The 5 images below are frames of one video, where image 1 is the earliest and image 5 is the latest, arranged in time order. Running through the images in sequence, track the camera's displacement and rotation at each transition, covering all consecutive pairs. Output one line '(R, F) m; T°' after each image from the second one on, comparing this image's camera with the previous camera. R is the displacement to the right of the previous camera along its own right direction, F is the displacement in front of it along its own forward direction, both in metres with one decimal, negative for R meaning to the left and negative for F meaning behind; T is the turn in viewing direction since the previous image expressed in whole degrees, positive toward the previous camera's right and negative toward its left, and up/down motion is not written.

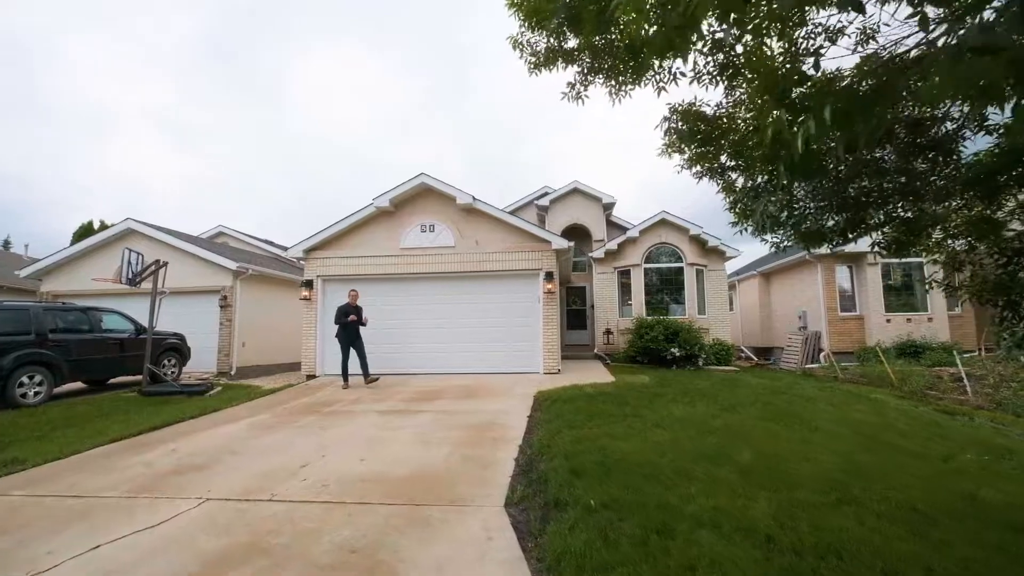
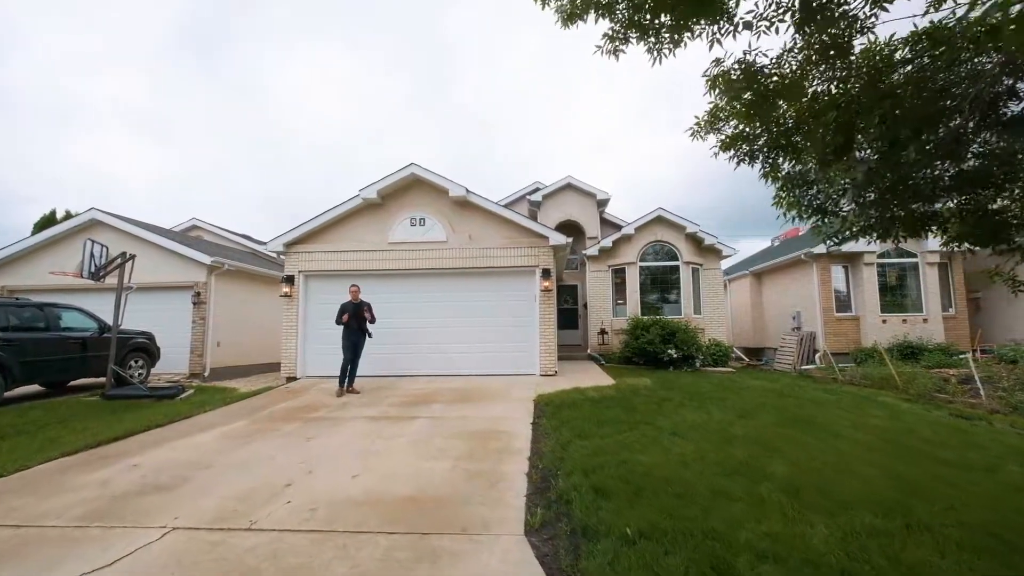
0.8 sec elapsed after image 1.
(-0.2, +0.5) m; +2°
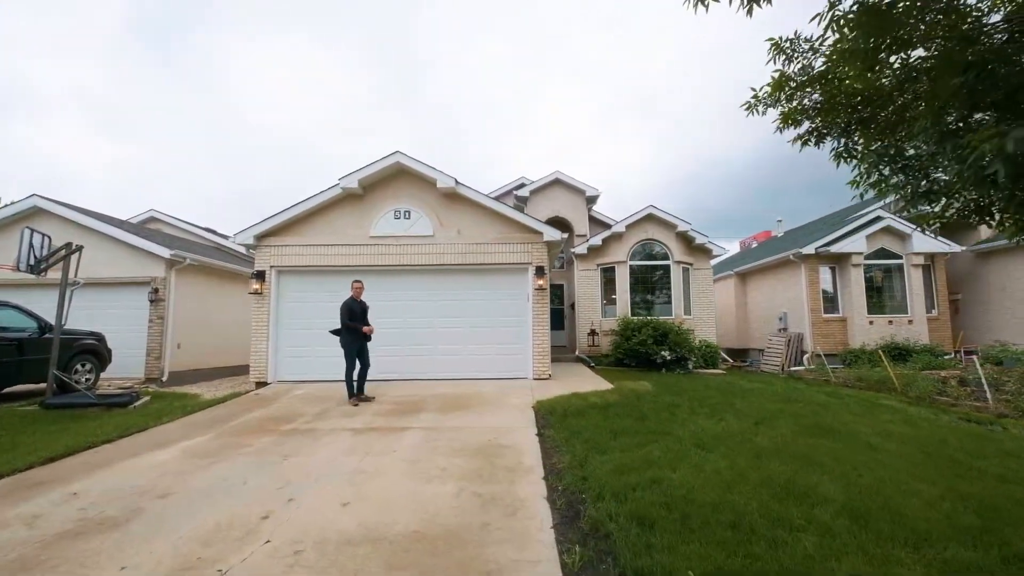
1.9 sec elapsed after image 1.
(-0.3, +0.5) m; +3°
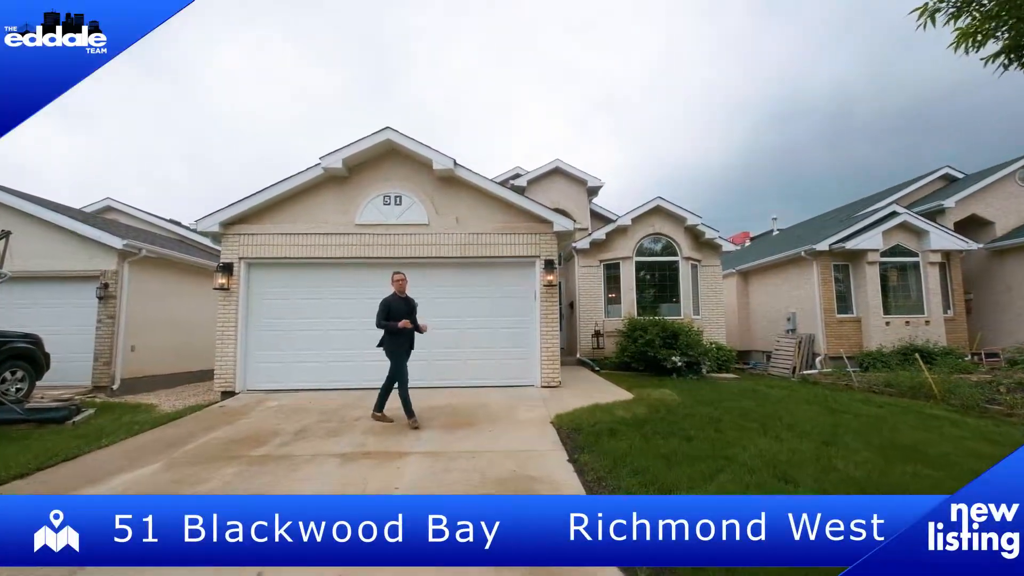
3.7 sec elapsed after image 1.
(-0.4, +1.0) m; +3°
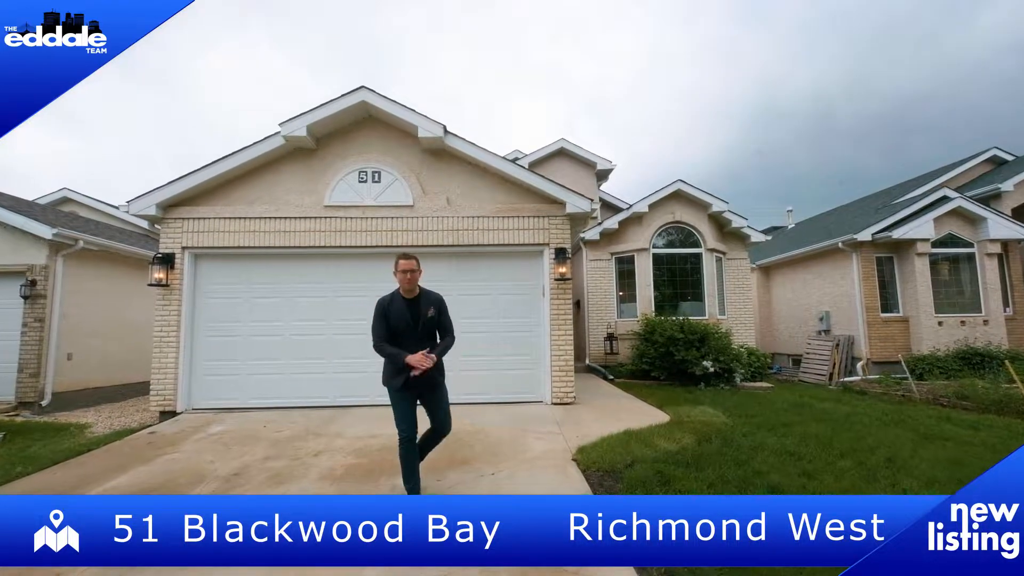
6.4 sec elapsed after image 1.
(-0.1, +1.4) m; 0°
